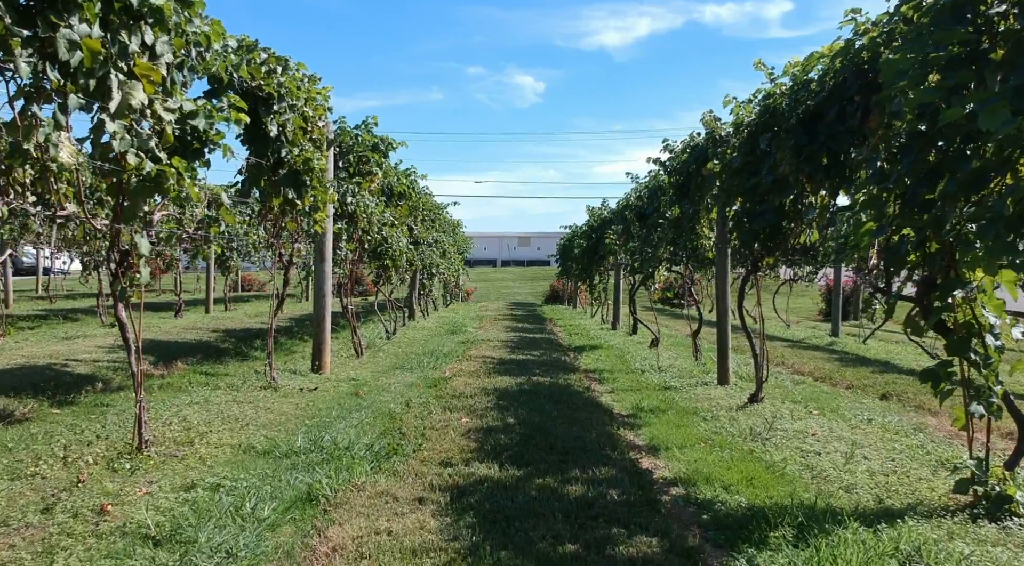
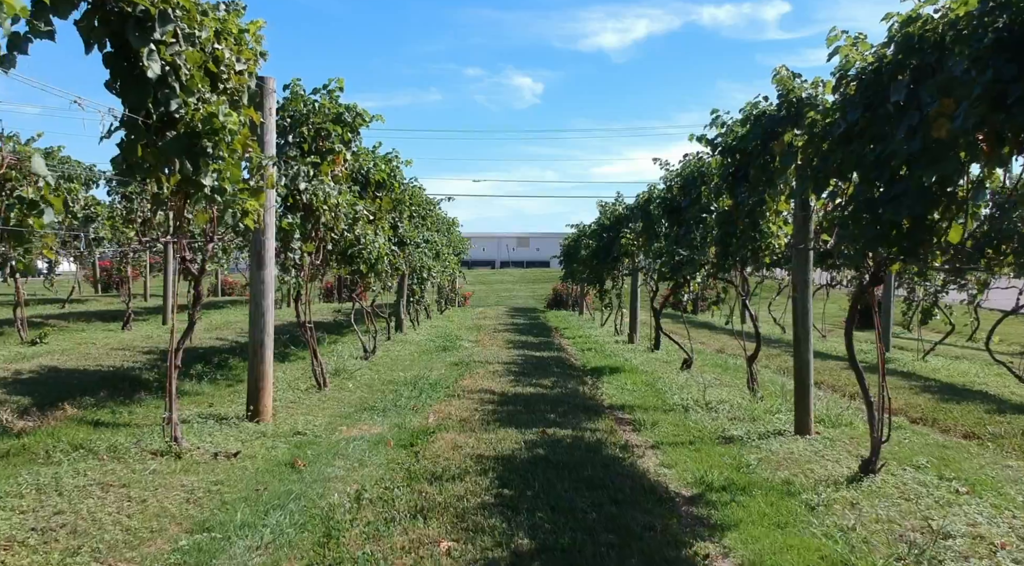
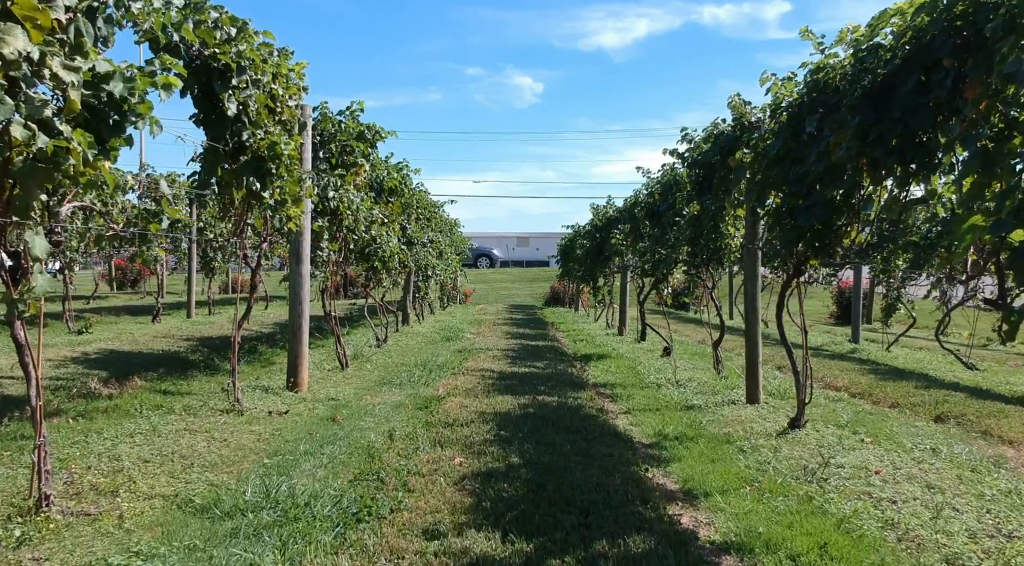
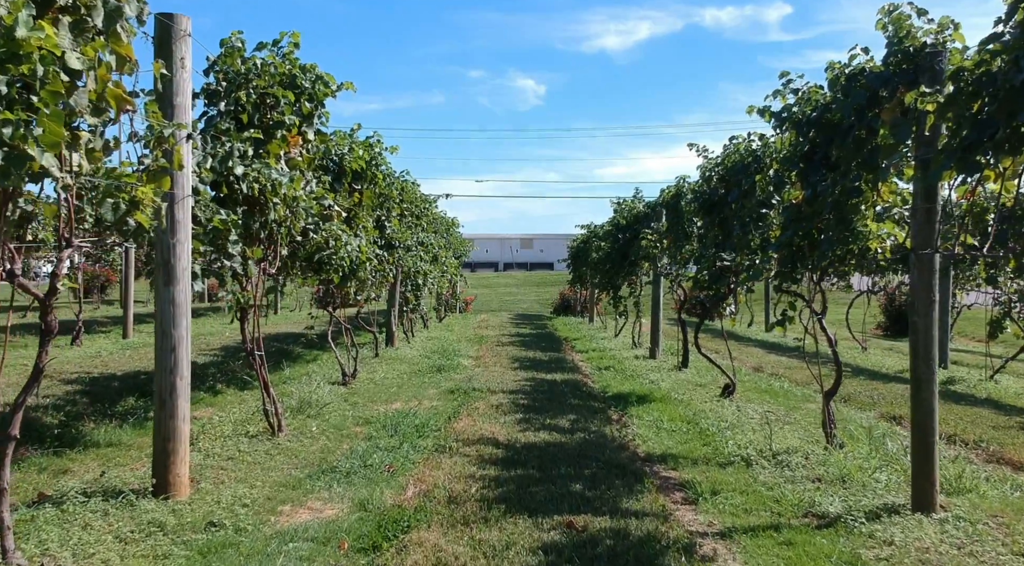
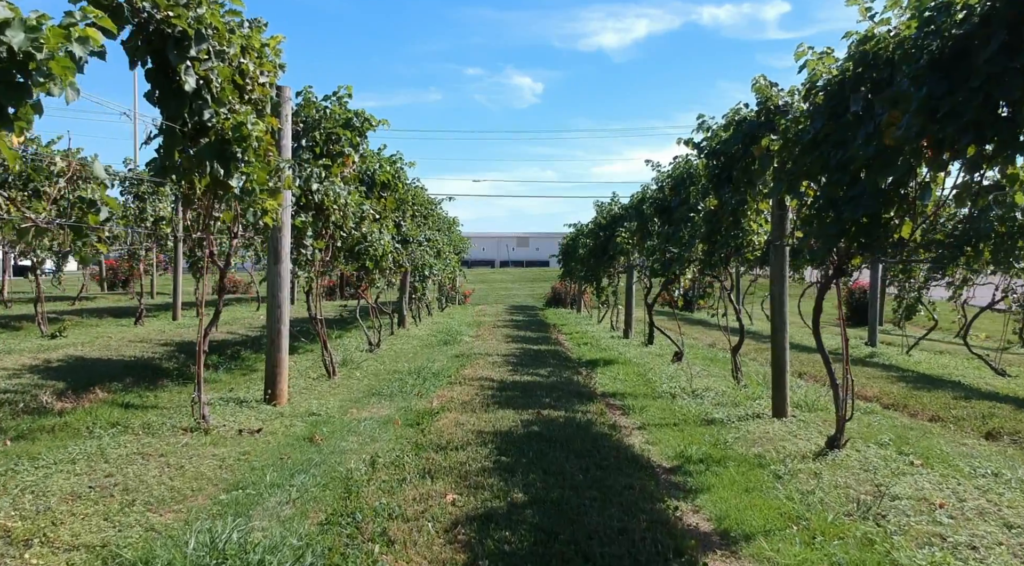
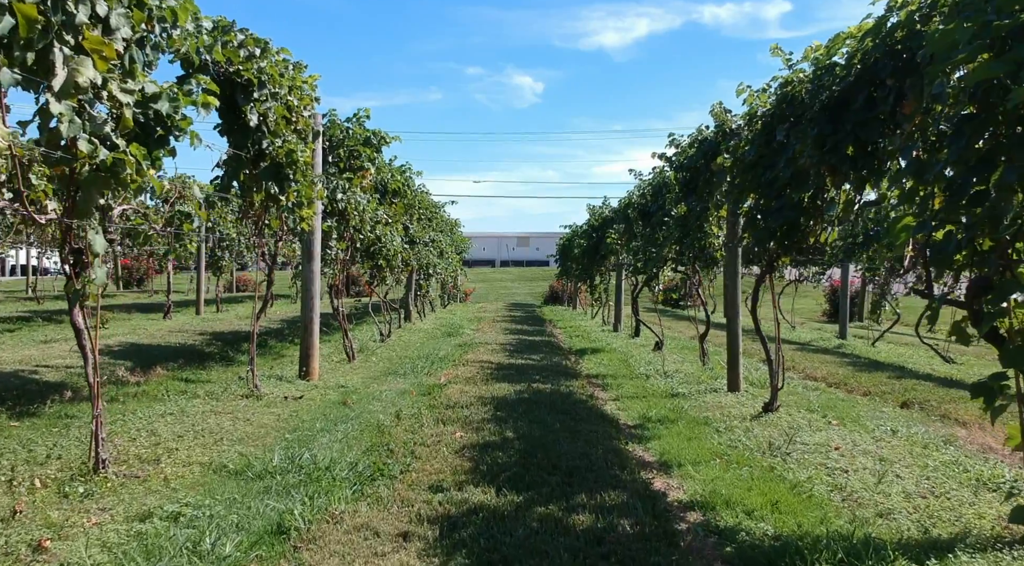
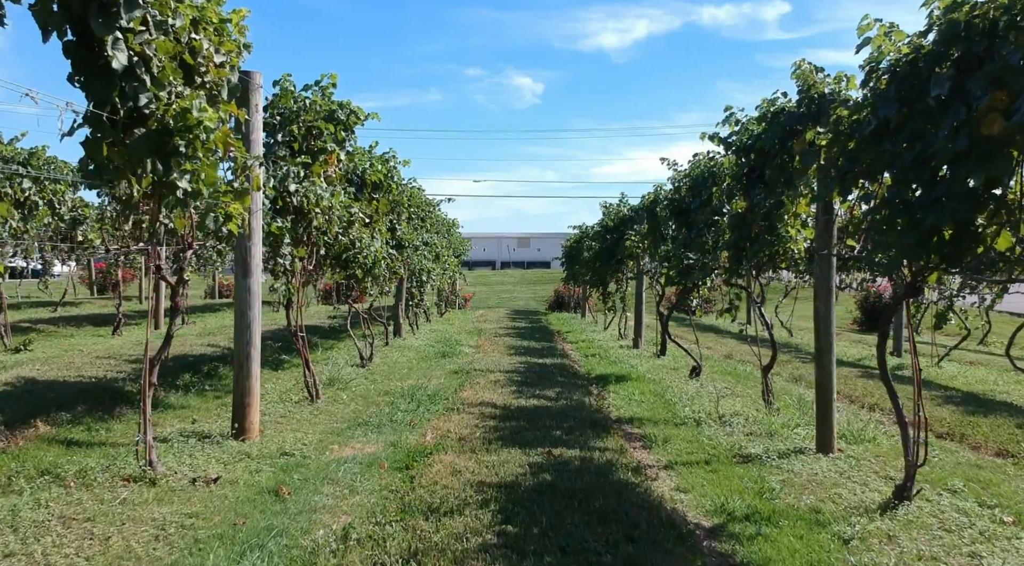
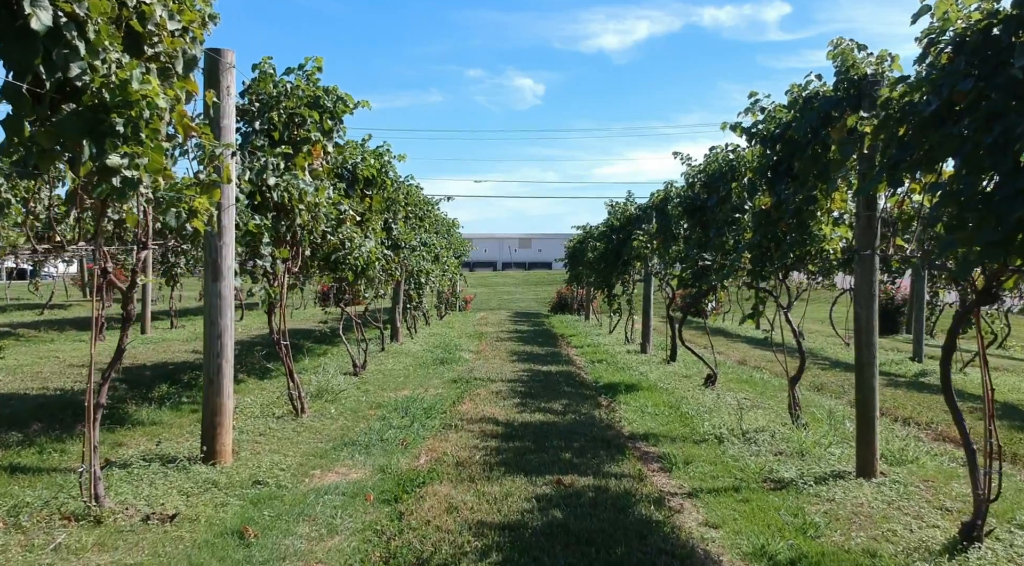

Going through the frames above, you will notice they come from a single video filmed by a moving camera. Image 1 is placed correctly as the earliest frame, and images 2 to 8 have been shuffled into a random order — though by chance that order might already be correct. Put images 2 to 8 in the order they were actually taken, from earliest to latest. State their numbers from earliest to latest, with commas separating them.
6, 3, 5, 2, 7, 8, 4
